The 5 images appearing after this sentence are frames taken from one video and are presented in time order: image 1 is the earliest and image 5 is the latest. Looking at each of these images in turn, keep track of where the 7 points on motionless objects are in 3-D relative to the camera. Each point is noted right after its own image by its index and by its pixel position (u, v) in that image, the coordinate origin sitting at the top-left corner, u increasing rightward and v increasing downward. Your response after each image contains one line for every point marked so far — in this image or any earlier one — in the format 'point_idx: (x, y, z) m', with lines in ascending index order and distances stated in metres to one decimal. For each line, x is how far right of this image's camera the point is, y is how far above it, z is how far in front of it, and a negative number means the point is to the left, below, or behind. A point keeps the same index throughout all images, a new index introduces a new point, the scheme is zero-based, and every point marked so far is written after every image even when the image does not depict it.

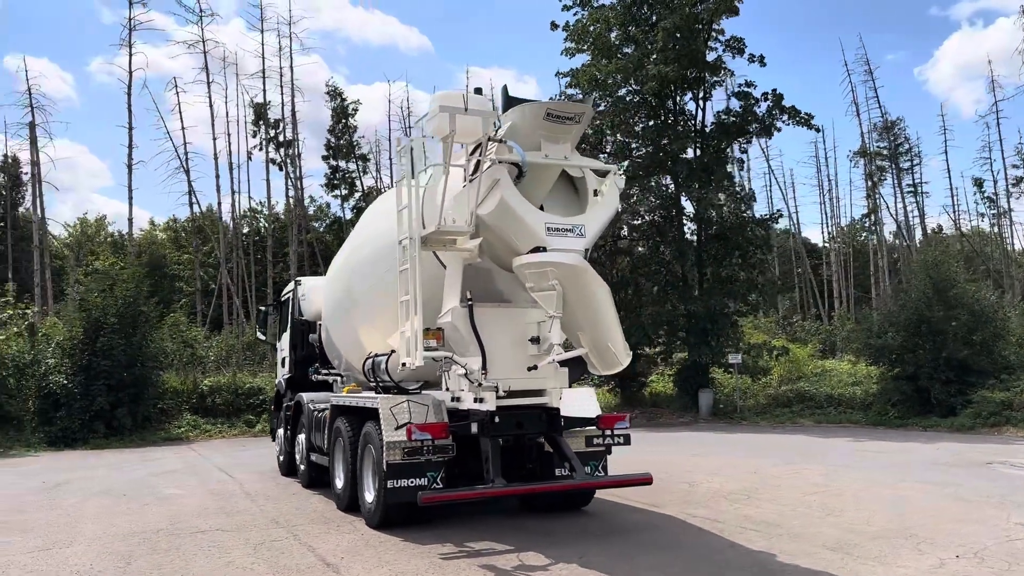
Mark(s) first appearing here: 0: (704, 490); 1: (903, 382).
0: (+2.3, -2.4, +8.9) m
1: (+9.7, -2.3, +18.5) m
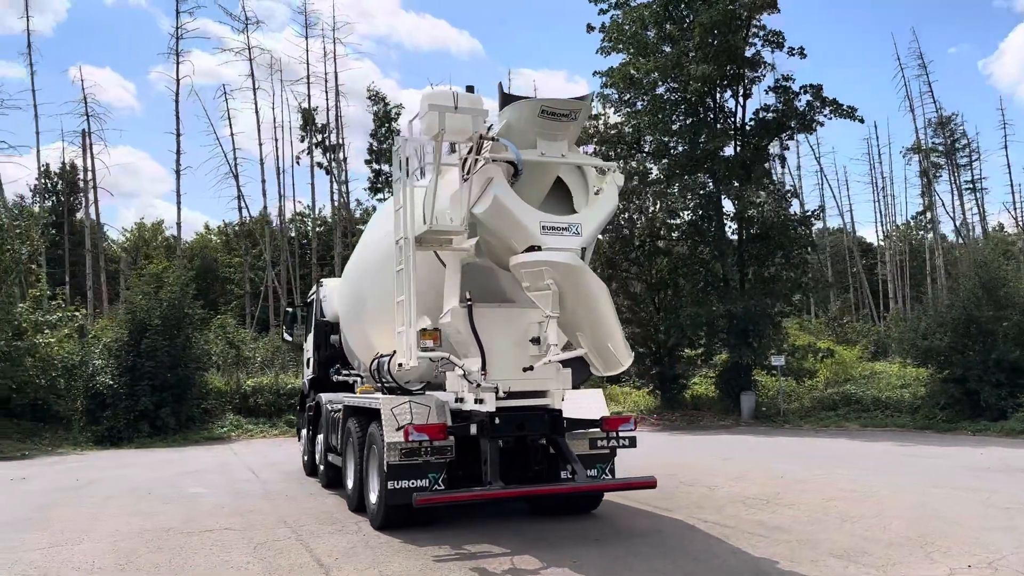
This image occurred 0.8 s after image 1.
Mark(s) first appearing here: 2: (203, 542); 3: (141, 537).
0: (+2.5, -2.4, +8.7) m
1: (+10.4, -2.3, +17.8) m
2: (-2.5, -2.1, +6.1) m
3: (-3.2, -2.1, +6.5) m
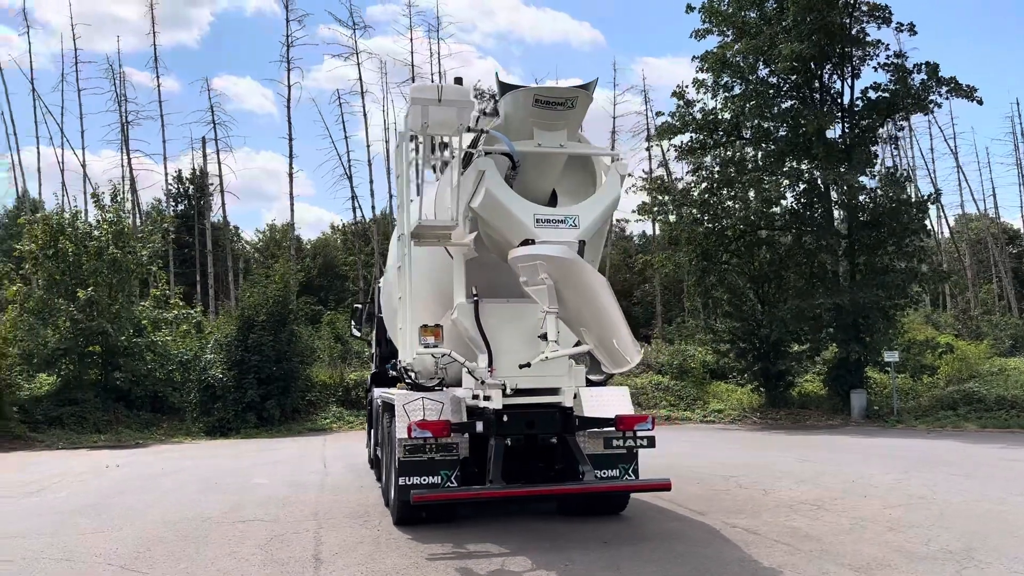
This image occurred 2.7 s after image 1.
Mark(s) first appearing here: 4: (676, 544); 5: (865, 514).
0: (+2.9, -2.3, +8.2) m
1: (+12.0, -2.0, +16.2) m
2: (-2.4, -2.1, +6.3) m
3: (-3.0, -2.1, +6.8) m
4: (+1.2, -1.9, +5.7) m
5: (+3.2, -2.1, +6.9) m
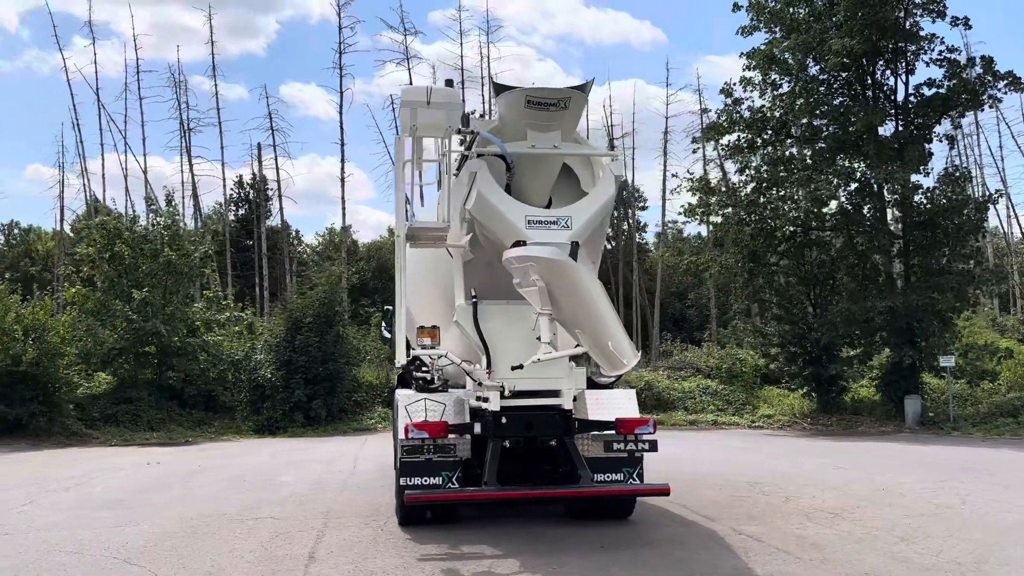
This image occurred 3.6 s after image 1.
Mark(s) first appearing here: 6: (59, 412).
0: (+3.1, -2.3, +8.0) m
1: (+12.6, -2.1, +15.4) m
2: (-2.3, -2.1, +6.4) m
3: (-2.9, -2.1, +6.9) m
4: (+1.2, -1.9, +5.6) m
5: (+3.3, -2.1, +6.7) m
6: (-10.1, -2.9, +17.1) m
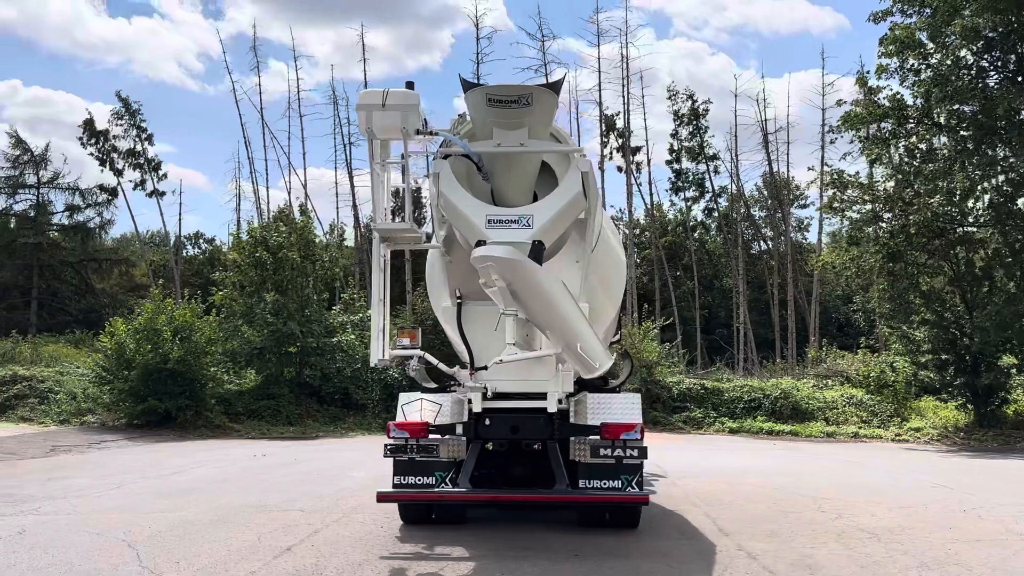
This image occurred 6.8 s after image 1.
0: (+3.3, -2.3, +7.3) m
1: (+14.0, -2.0, +12.8) m
2: (-2.3, -2.1, +6.8) m
3: (-2.8, -2.2, +7.4) m
4: (+1.0, -1.9, +5.3) m
5: (+3.3, -2.1, +6.0) m
6: (-8.0, -3.0, +18.7) m
